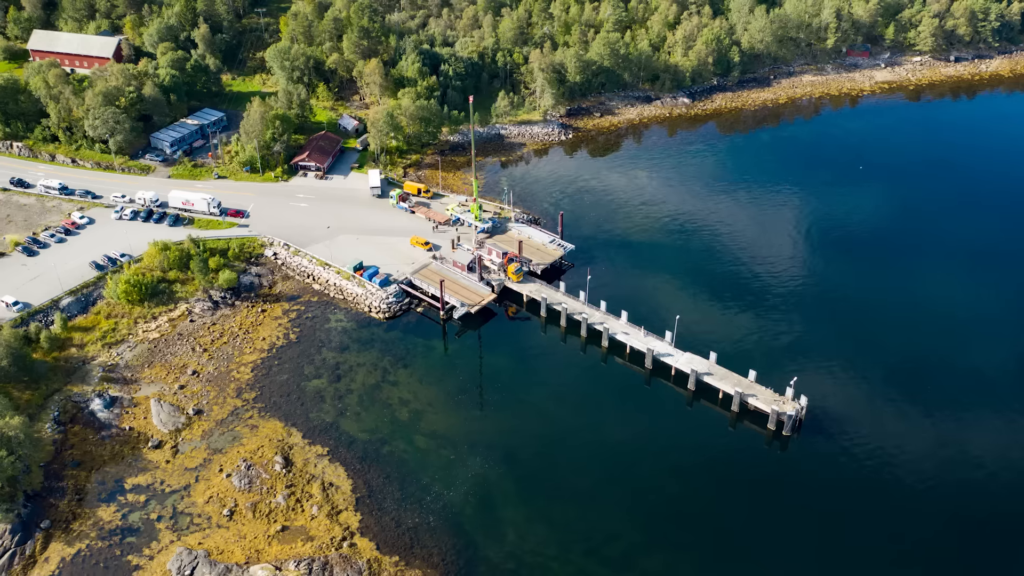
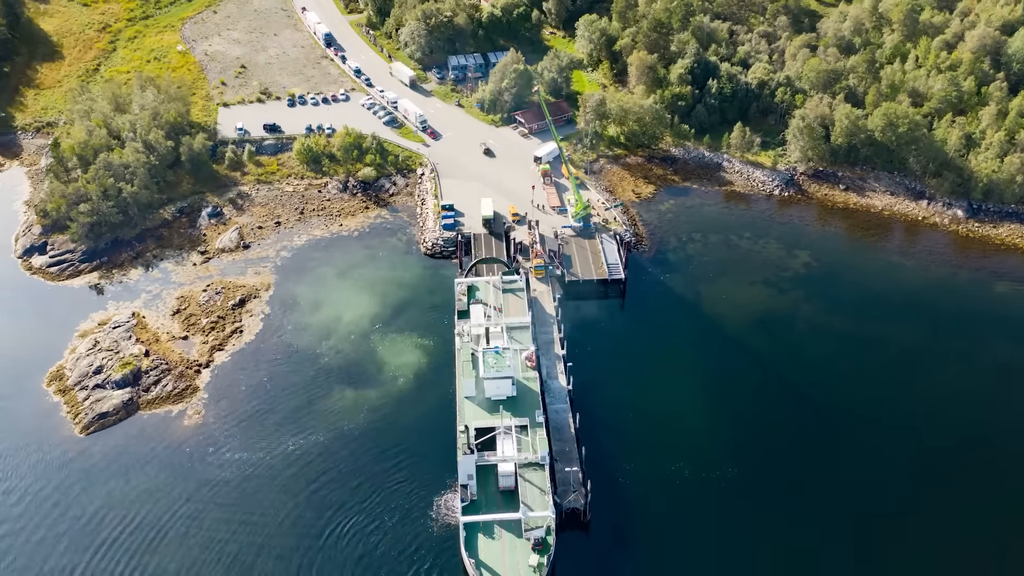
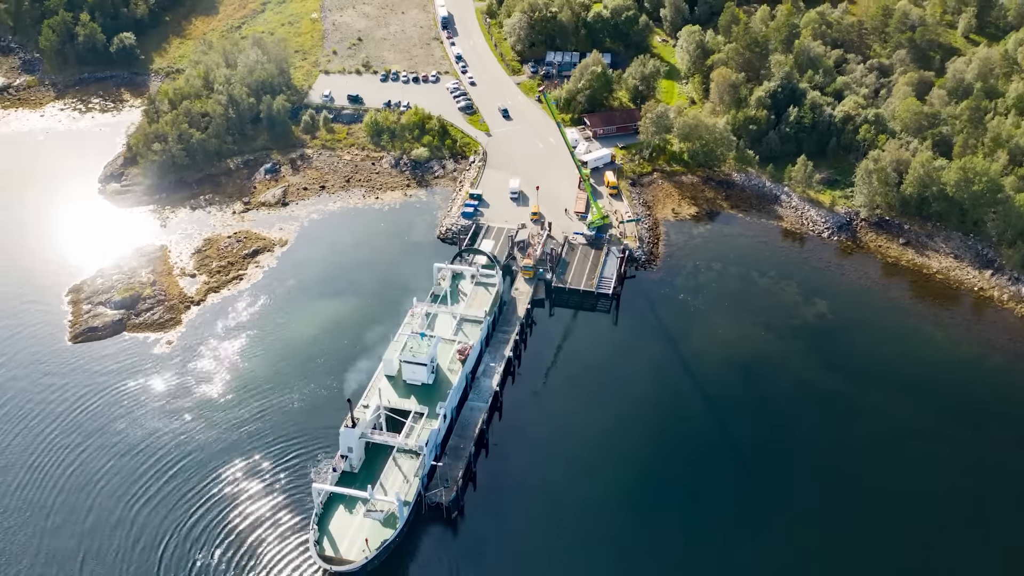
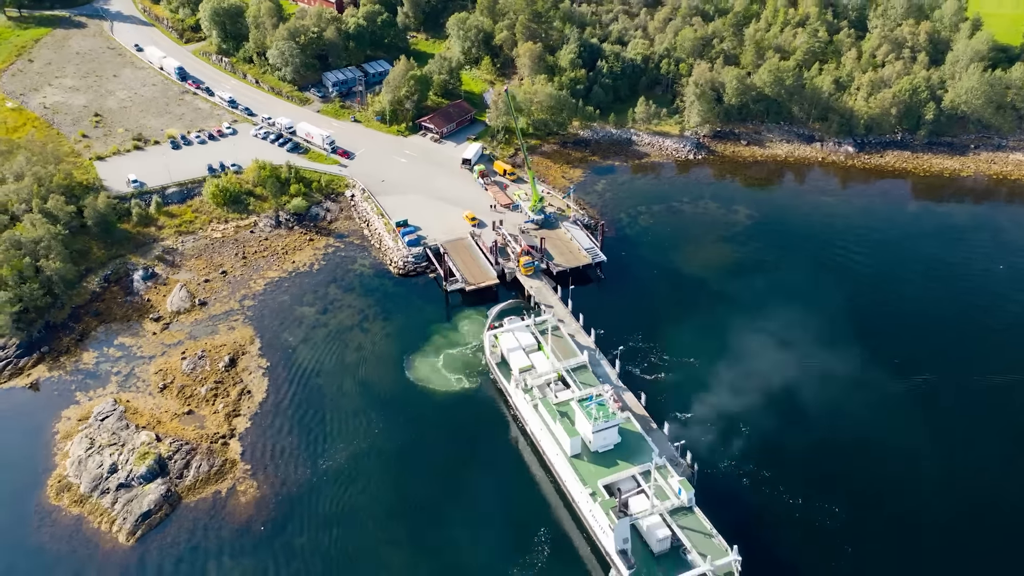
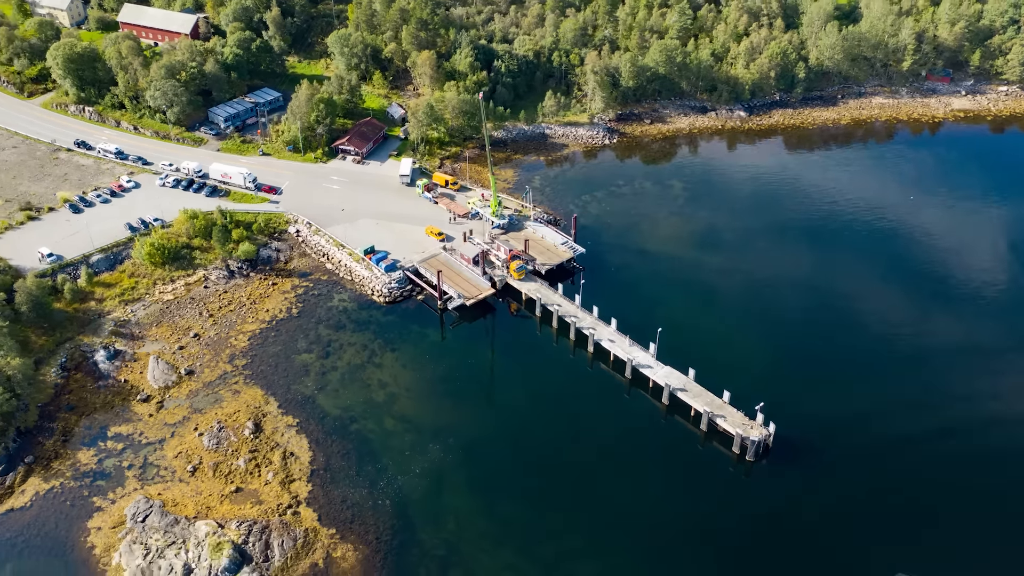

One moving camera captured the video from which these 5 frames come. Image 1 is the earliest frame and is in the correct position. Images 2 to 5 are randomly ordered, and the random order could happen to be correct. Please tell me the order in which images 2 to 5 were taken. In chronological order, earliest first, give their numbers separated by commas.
5, 4, 2, 3
